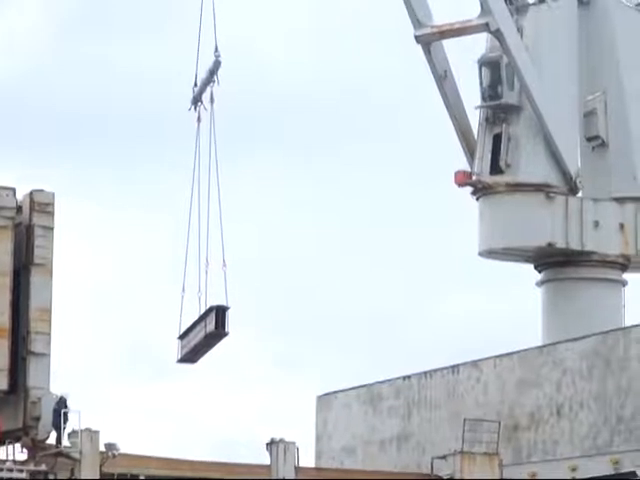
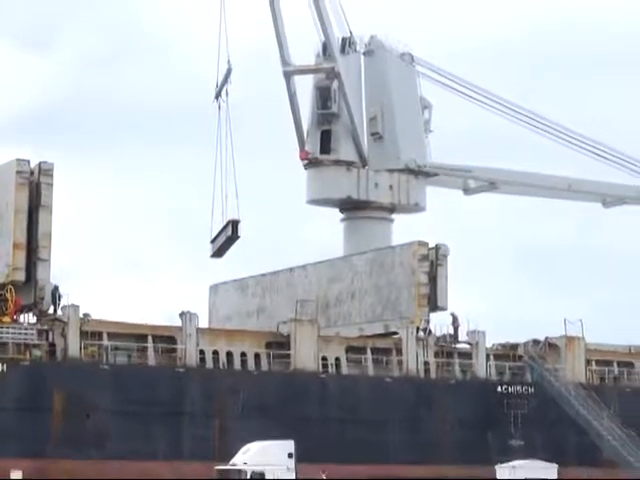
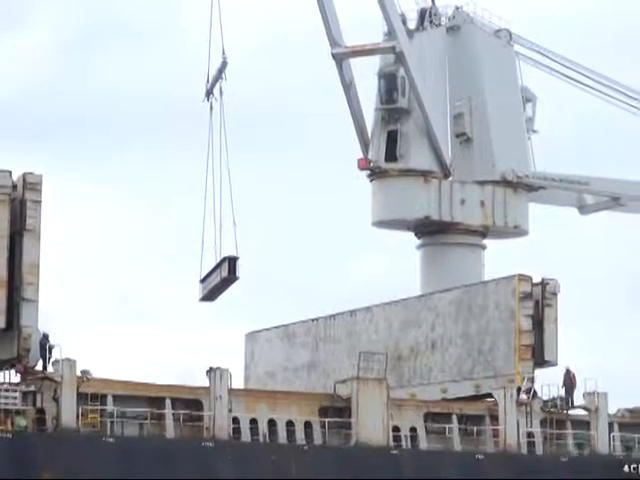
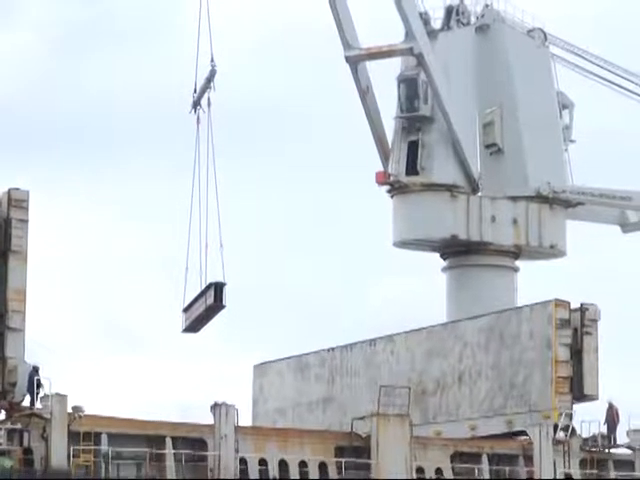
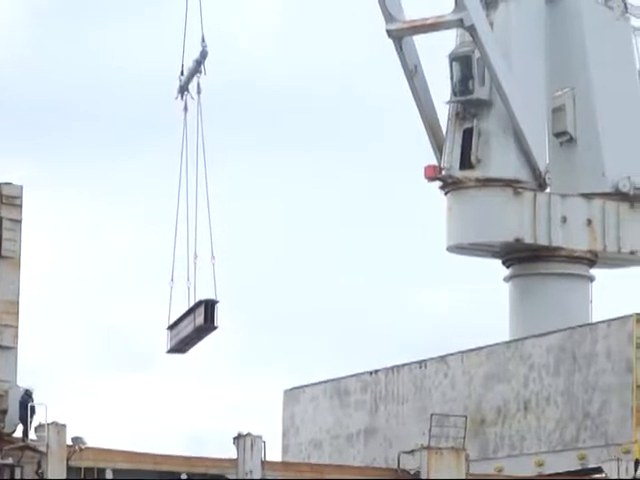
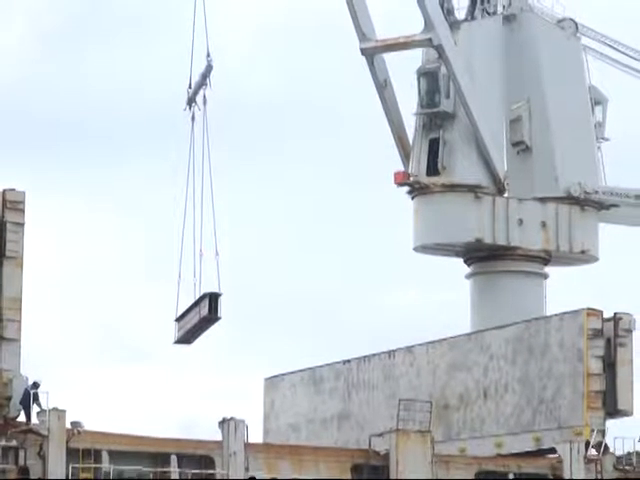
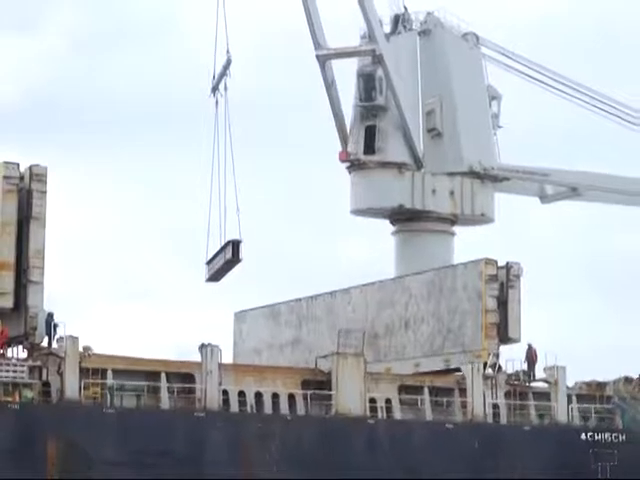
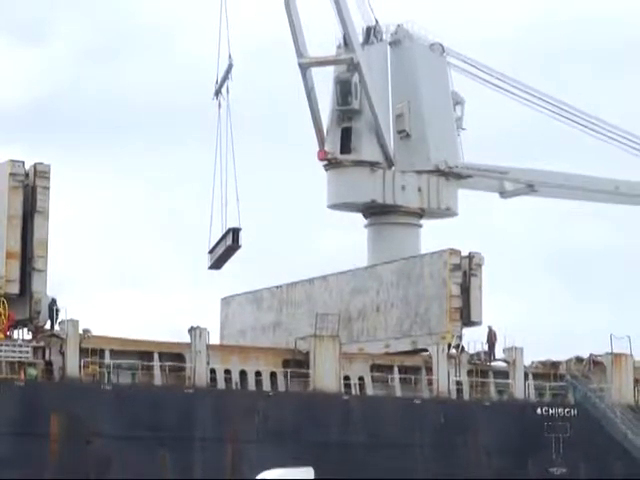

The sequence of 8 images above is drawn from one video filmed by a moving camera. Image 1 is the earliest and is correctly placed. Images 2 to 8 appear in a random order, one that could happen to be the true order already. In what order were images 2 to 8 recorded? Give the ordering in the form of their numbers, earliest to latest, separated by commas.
5, 6, 4, 3, 7, 8, 2
